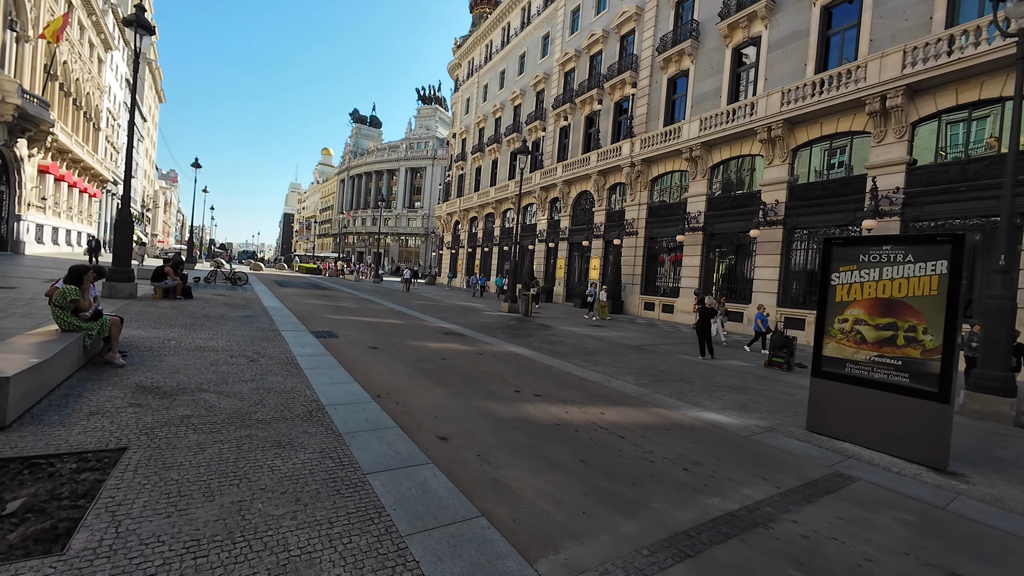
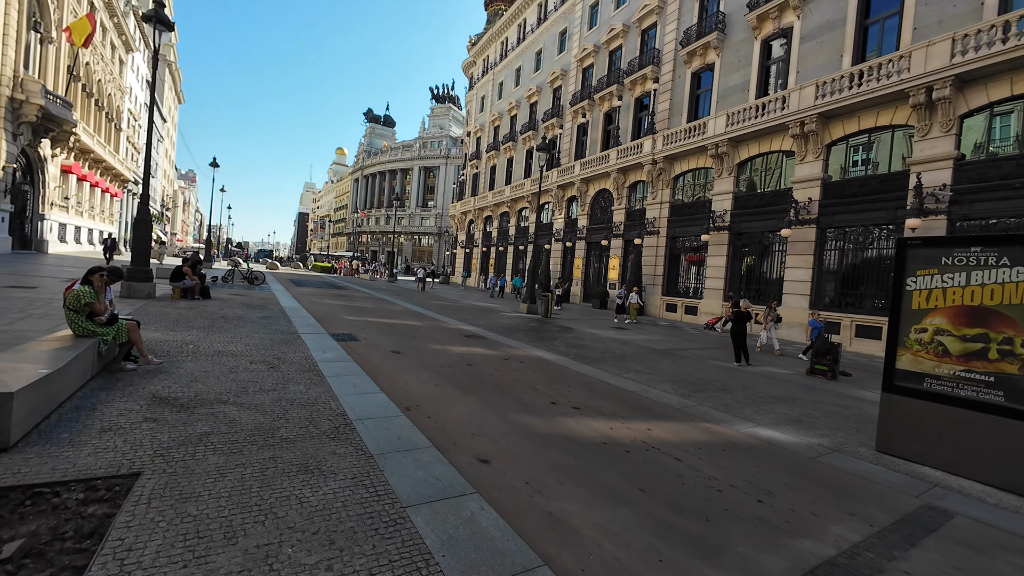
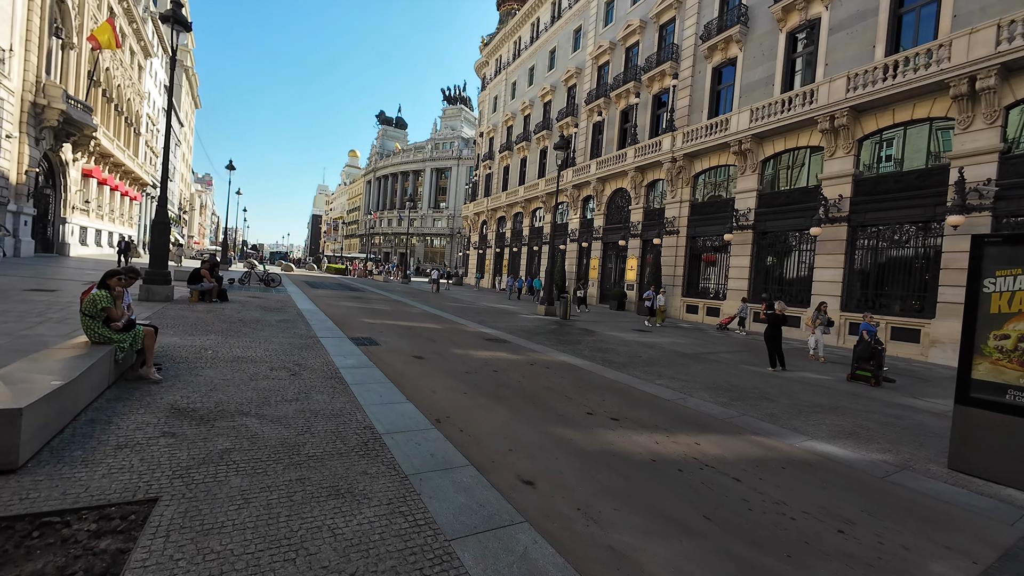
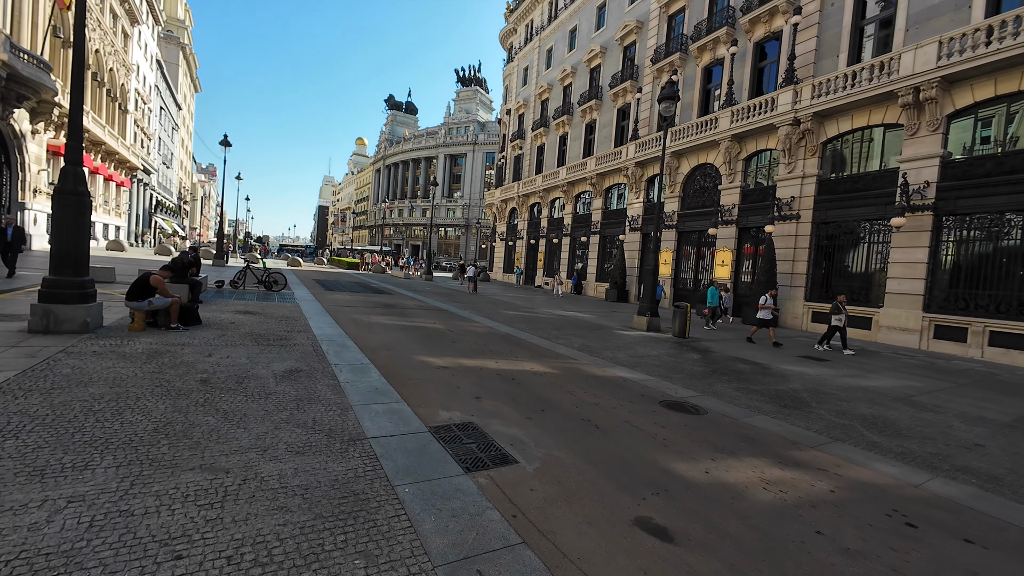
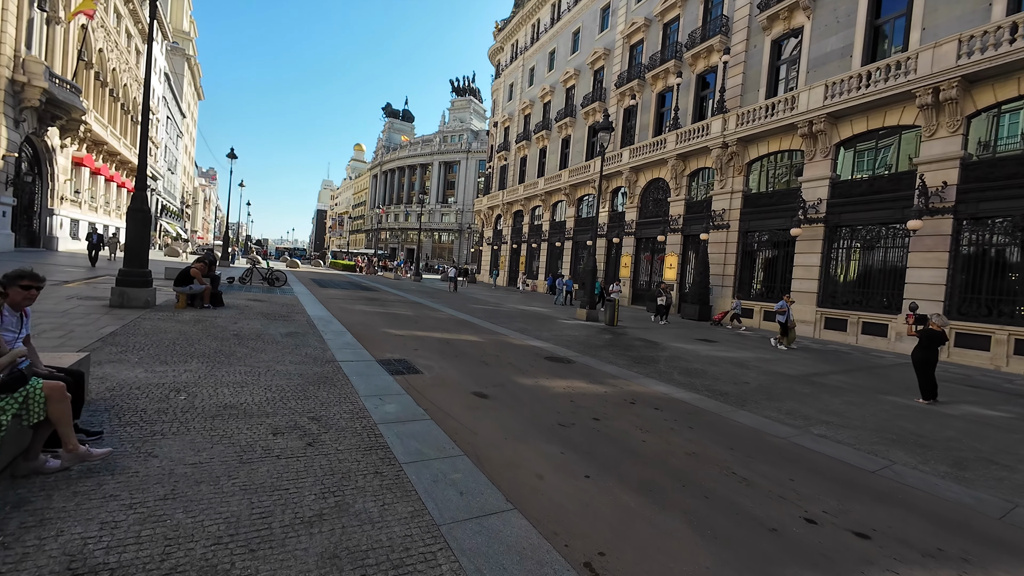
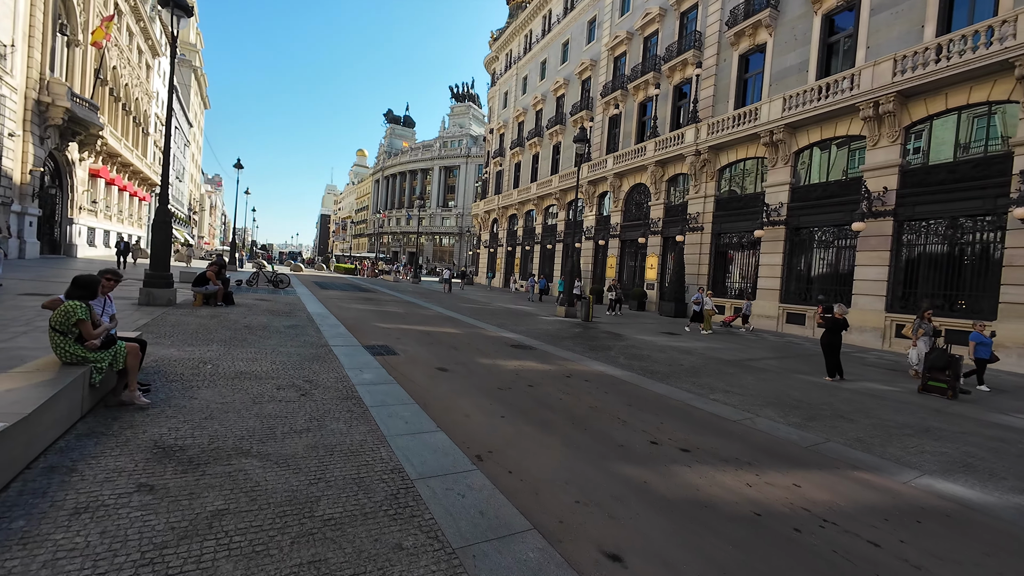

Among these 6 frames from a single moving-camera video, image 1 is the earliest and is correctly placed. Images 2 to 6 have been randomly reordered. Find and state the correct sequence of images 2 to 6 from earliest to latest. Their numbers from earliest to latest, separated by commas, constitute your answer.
2, 3, 6, 5, 4
